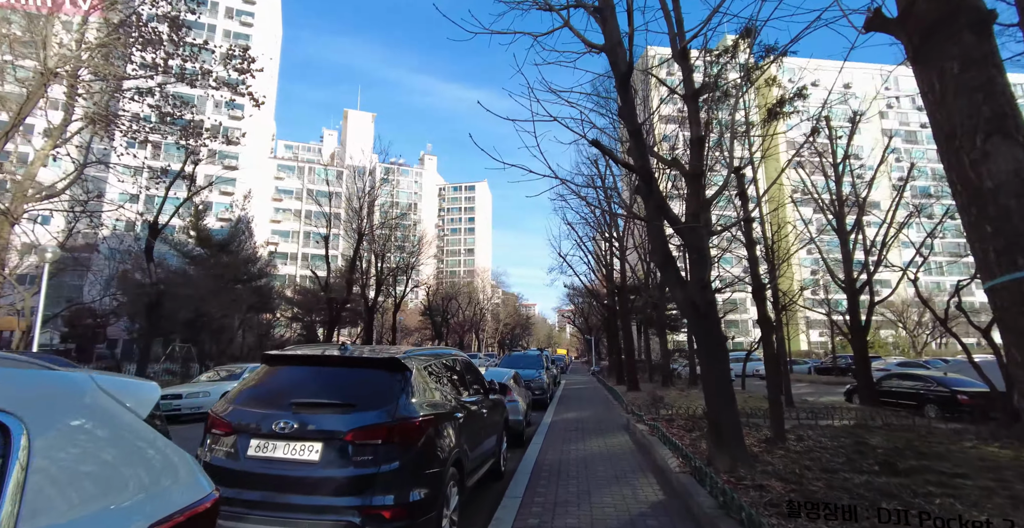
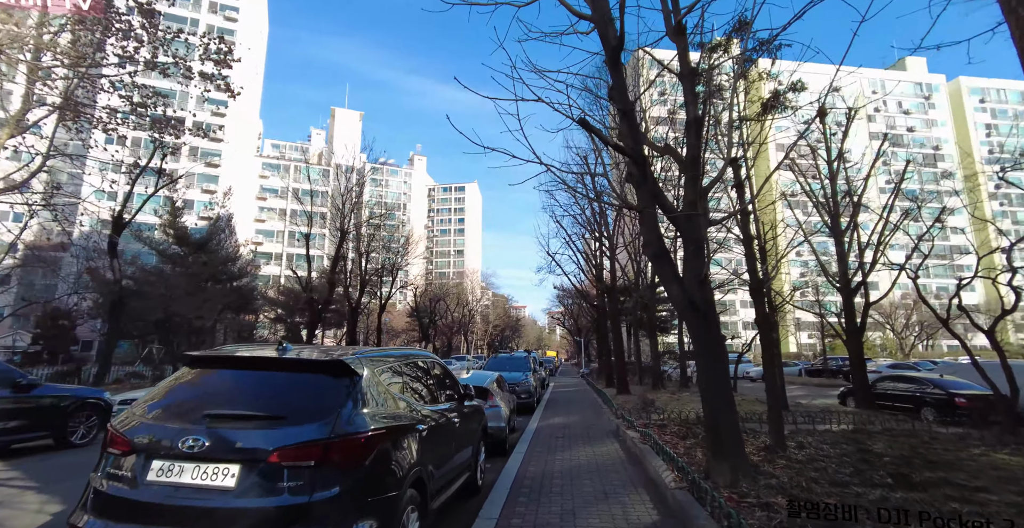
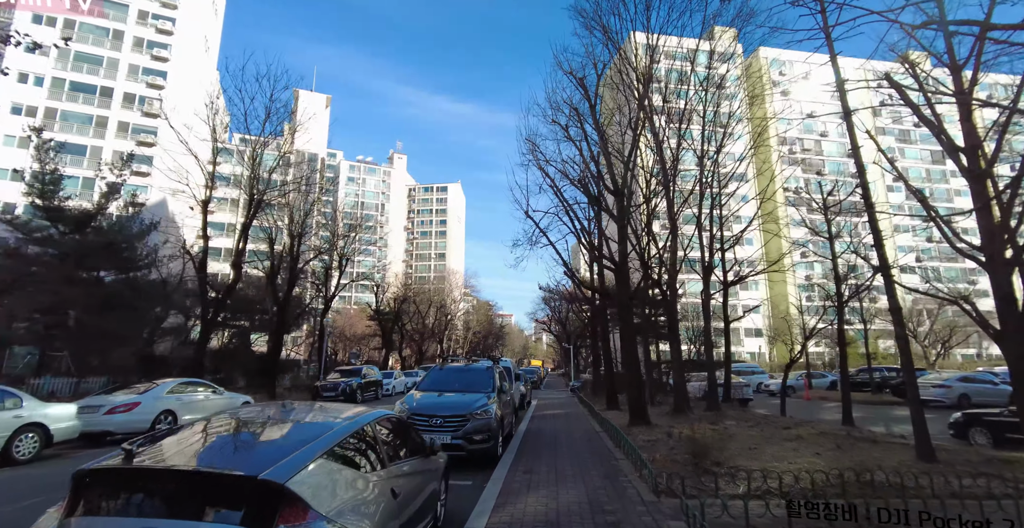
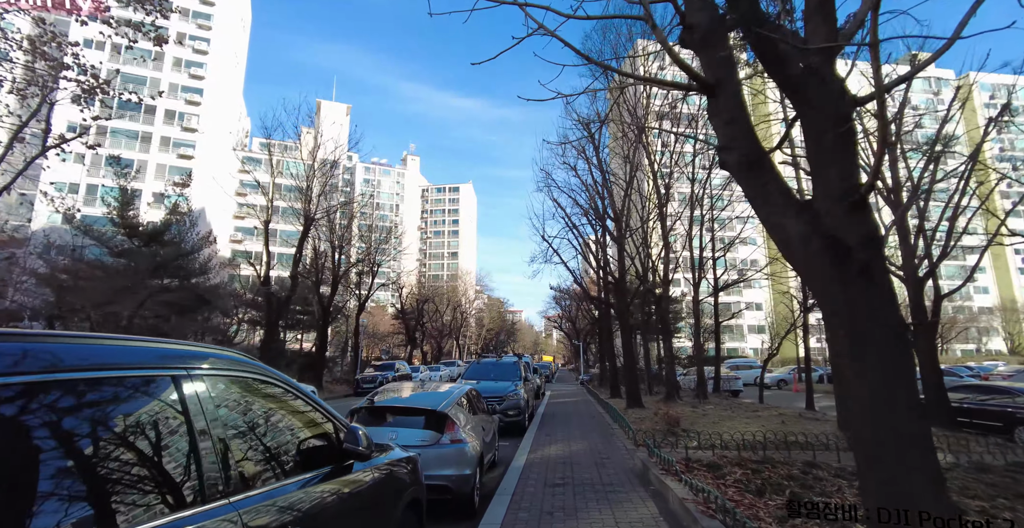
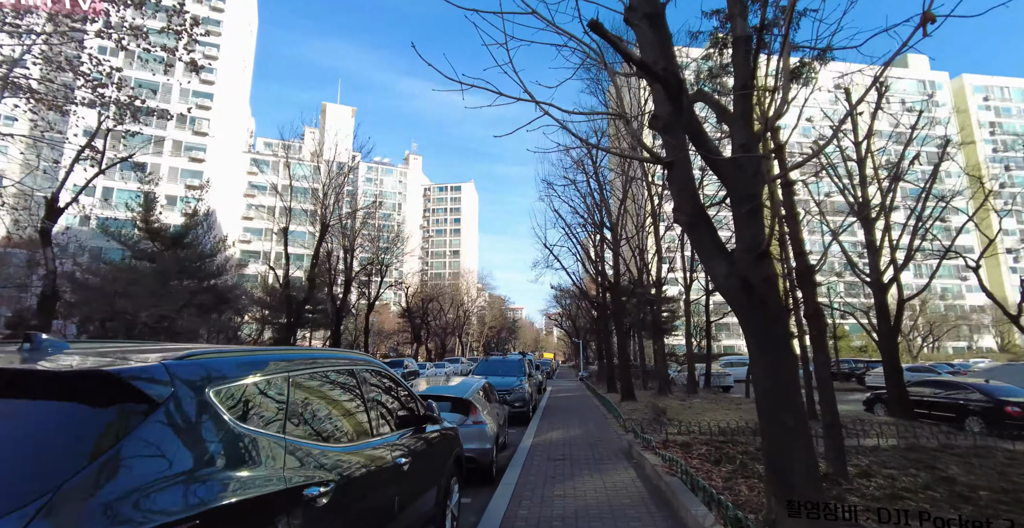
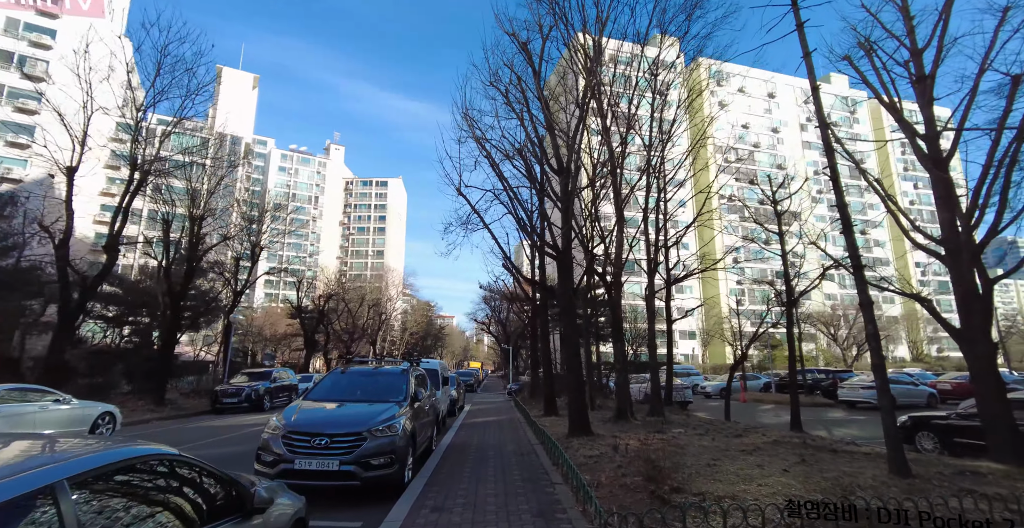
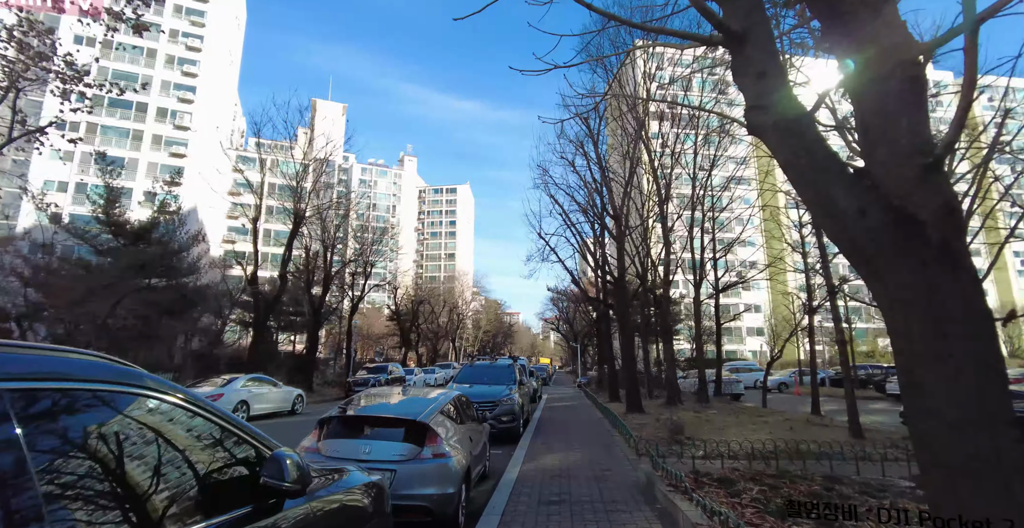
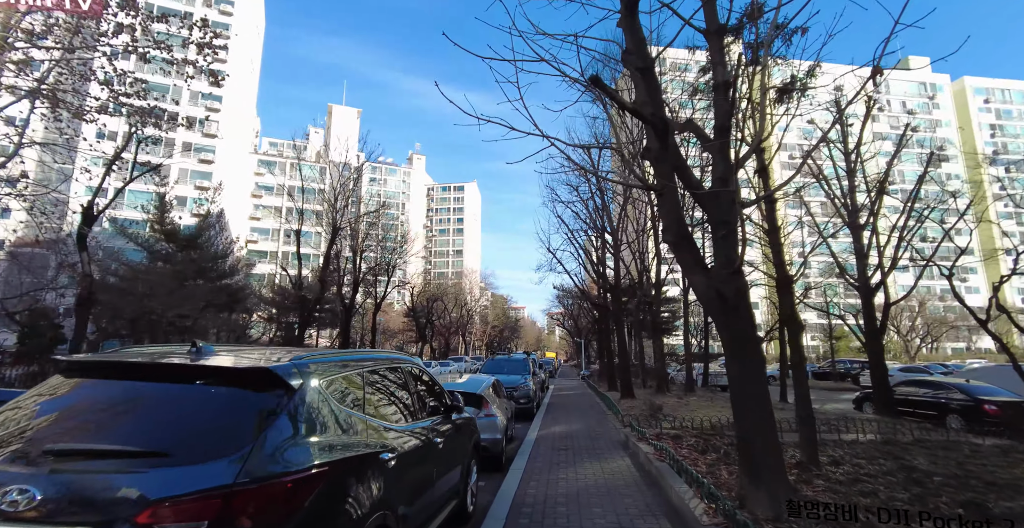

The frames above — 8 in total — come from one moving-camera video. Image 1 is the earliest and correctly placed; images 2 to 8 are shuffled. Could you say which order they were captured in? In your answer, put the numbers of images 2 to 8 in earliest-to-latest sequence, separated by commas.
2, 8, 5, 4, 7, 3, 6
